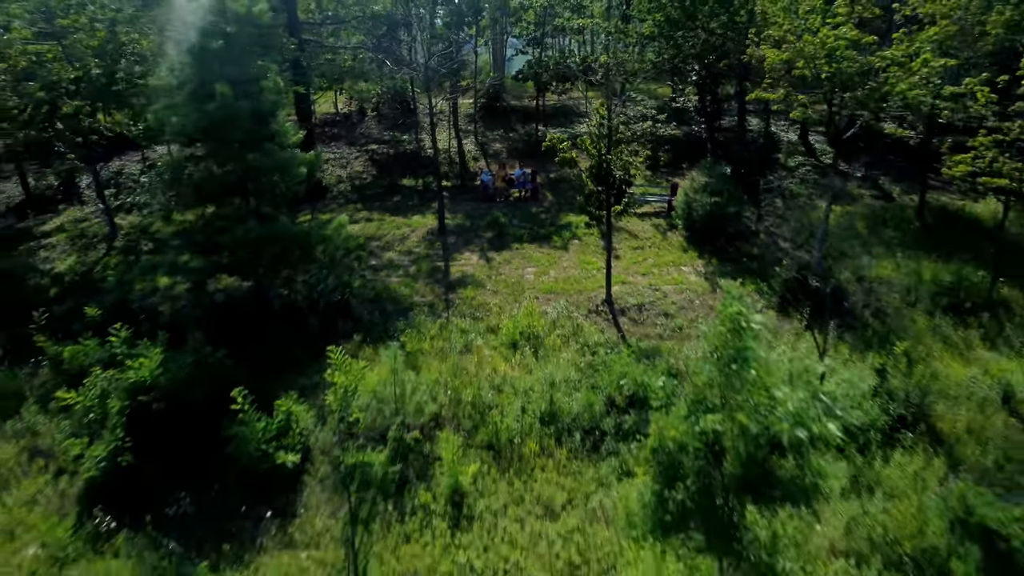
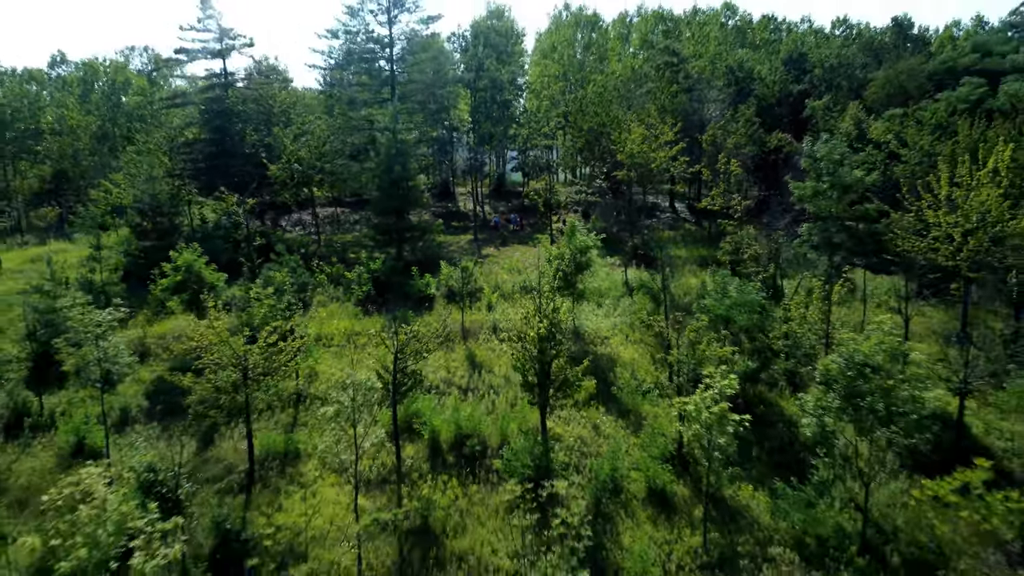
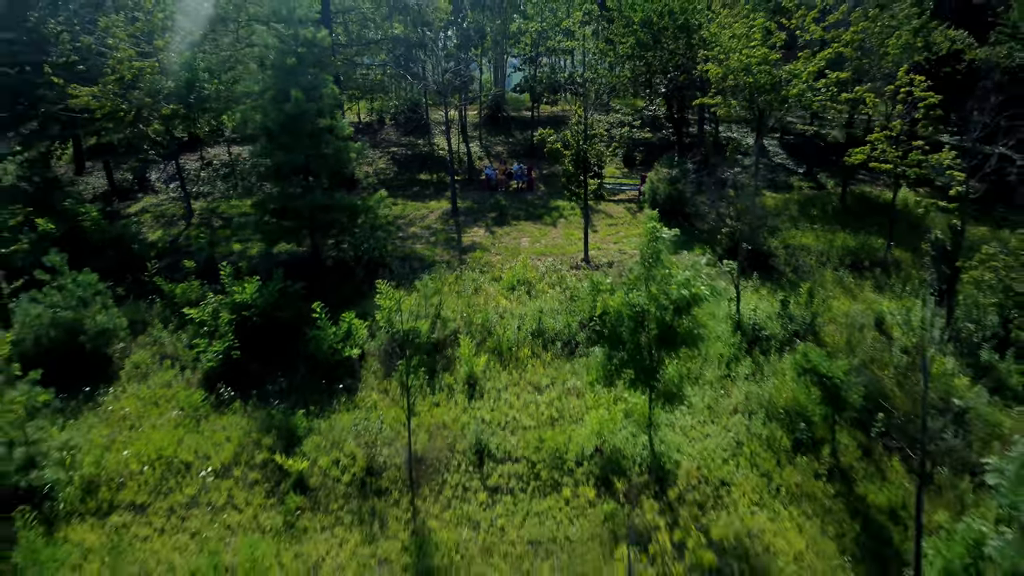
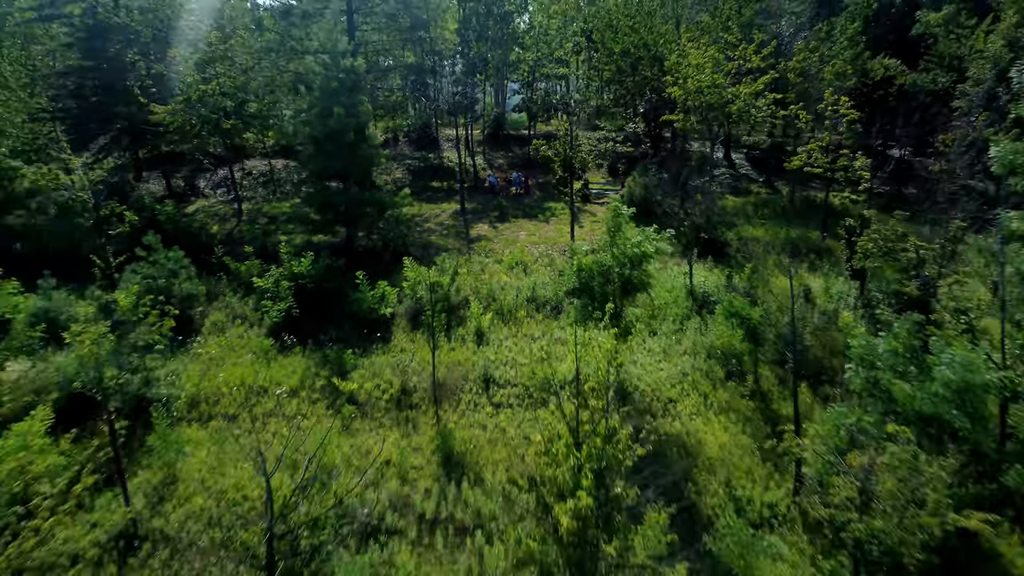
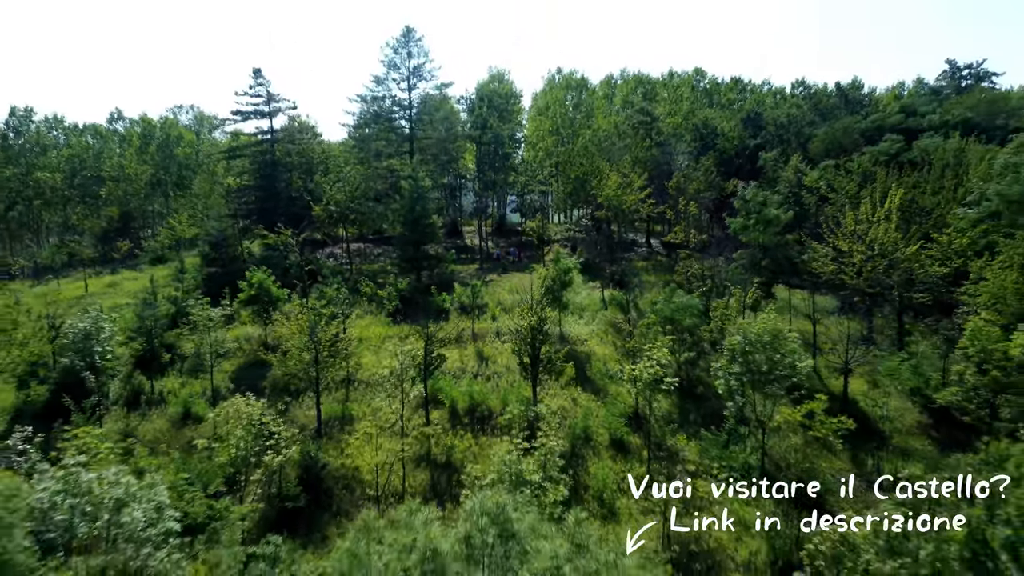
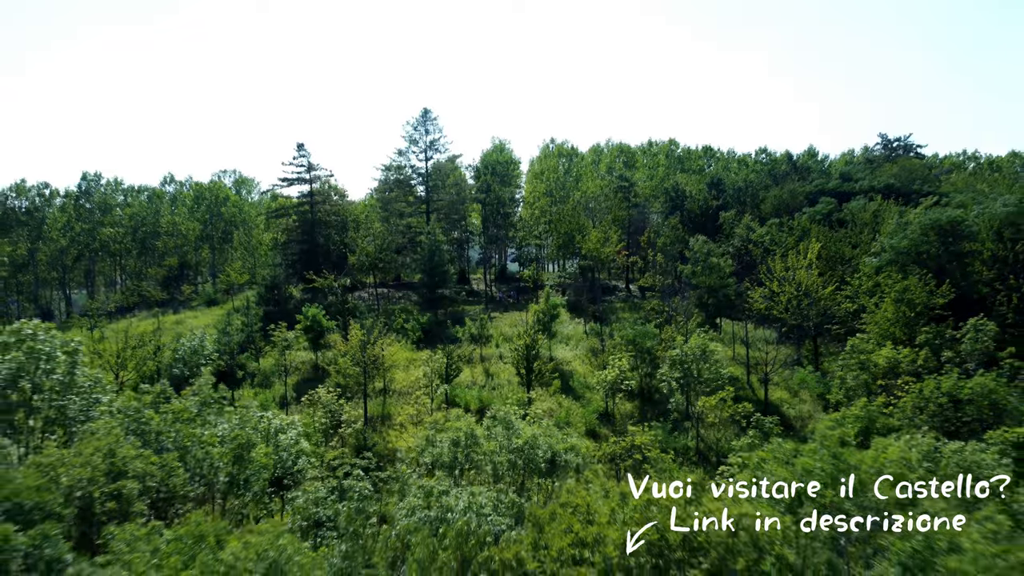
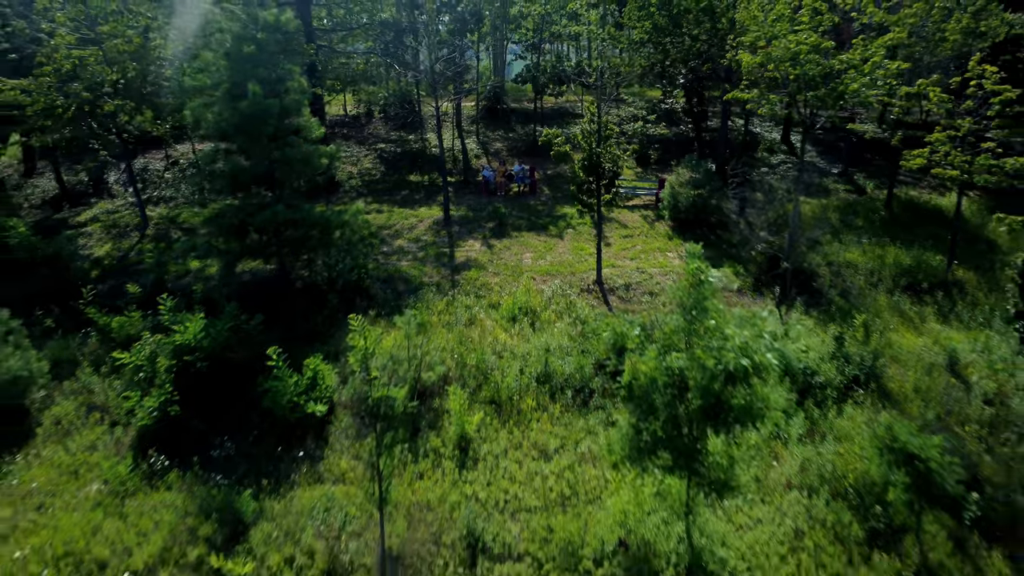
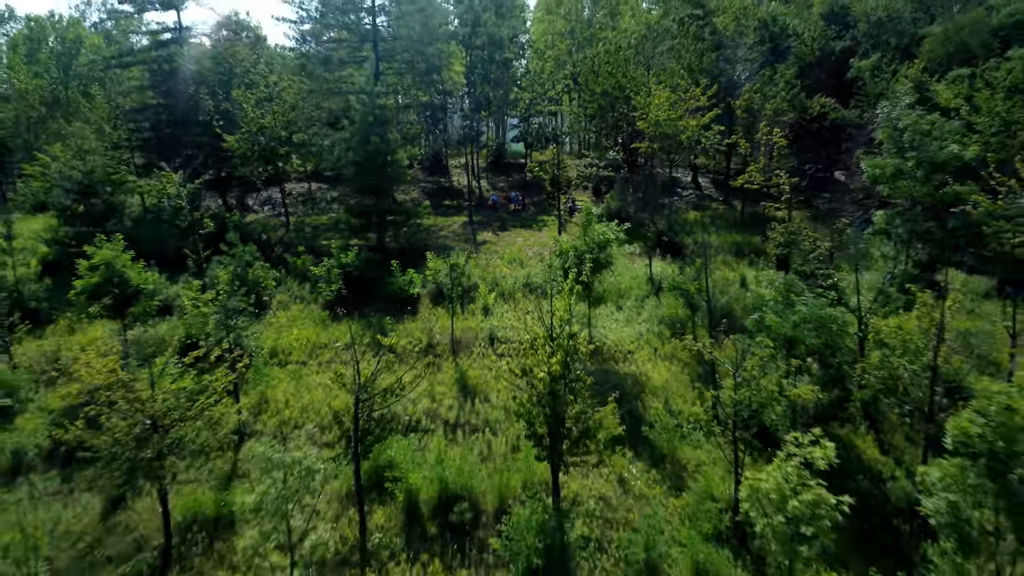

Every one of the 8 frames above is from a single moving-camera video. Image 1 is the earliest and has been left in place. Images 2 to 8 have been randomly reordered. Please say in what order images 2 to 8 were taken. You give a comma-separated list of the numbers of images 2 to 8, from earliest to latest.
7, 3, 4, 8, 2, 5, 6
